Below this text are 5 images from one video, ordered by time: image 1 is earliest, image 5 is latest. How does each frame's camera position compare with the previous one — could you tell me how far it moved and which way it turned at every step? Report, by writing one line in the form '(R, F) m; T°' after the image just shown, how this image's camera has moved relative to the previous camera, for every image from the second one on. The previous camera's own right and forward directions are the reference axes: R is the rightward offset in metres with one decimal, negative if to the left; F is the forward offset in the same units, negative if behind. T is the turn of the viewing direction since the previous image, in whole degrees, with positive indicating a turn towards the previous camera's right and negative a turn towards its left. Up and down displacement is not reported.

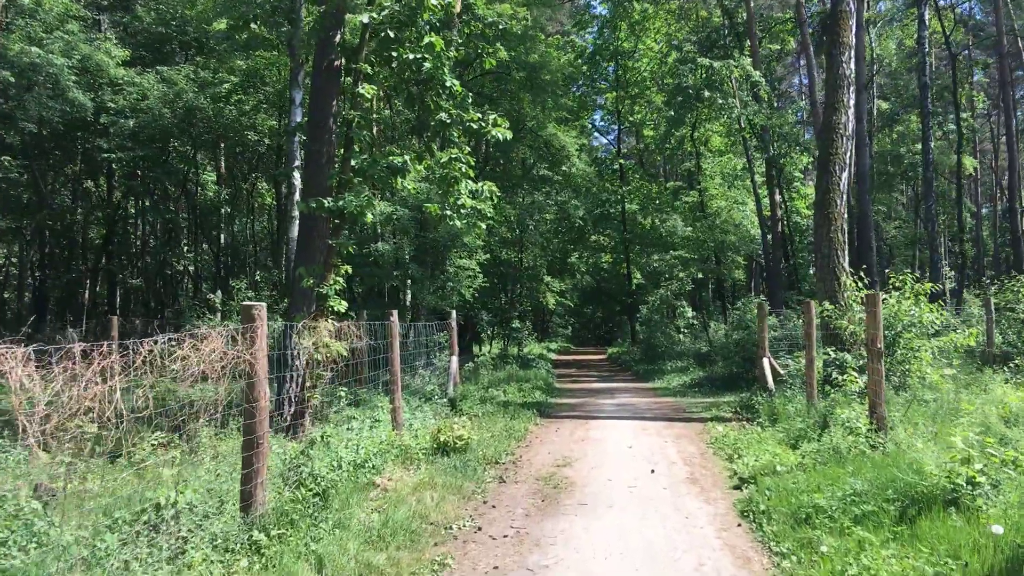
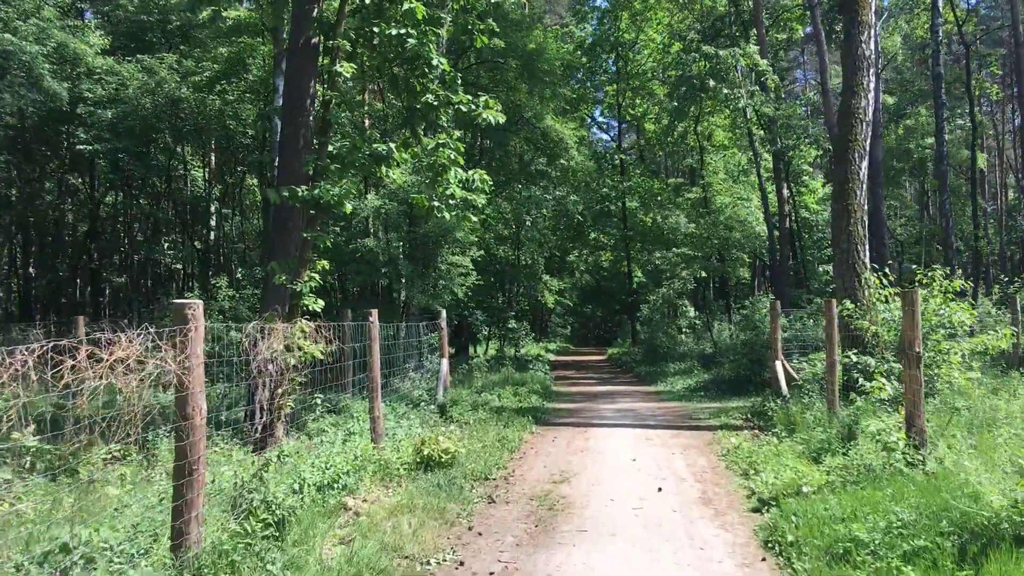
(+0.1, +0.8) m; 0°
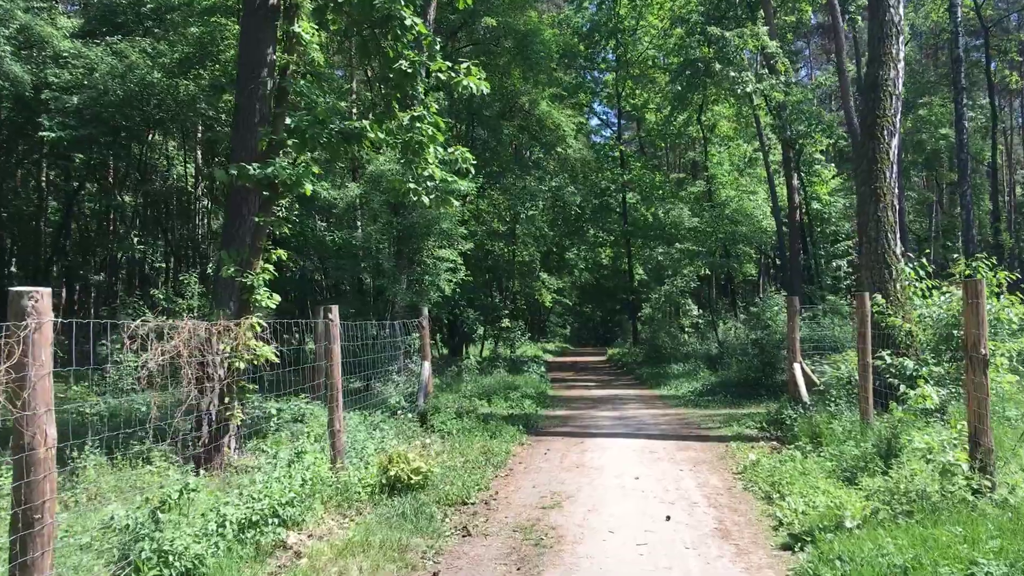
(+0.2, +1.1) m; 0°
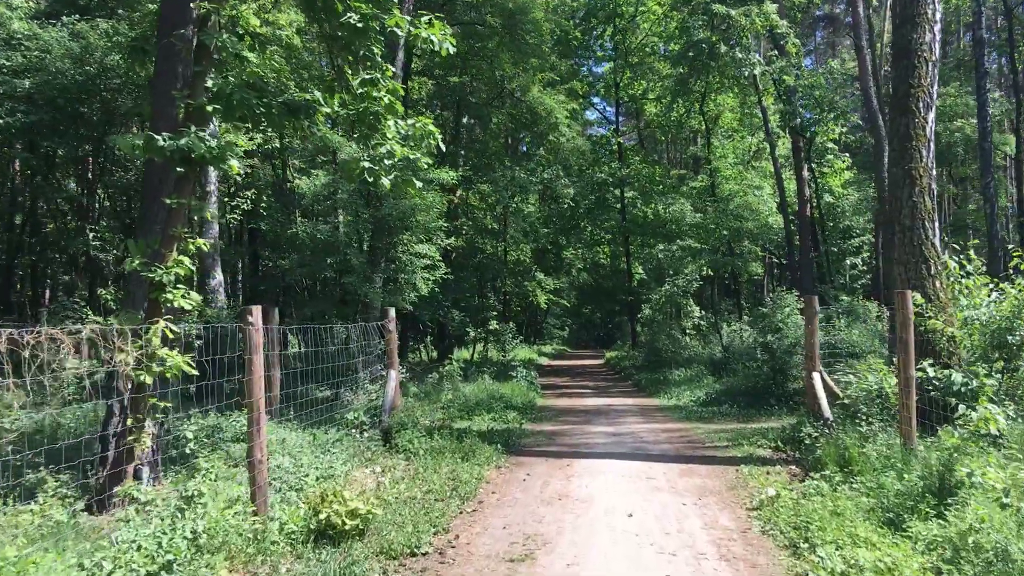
(+0.3, +1.3) m; 0°
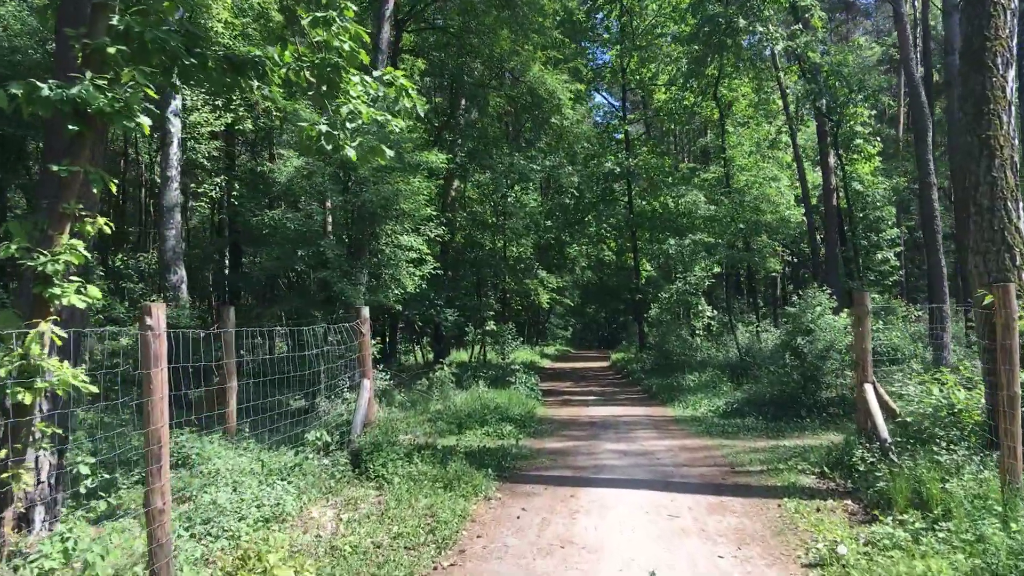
(+0.1, +1.4) m; 0°
